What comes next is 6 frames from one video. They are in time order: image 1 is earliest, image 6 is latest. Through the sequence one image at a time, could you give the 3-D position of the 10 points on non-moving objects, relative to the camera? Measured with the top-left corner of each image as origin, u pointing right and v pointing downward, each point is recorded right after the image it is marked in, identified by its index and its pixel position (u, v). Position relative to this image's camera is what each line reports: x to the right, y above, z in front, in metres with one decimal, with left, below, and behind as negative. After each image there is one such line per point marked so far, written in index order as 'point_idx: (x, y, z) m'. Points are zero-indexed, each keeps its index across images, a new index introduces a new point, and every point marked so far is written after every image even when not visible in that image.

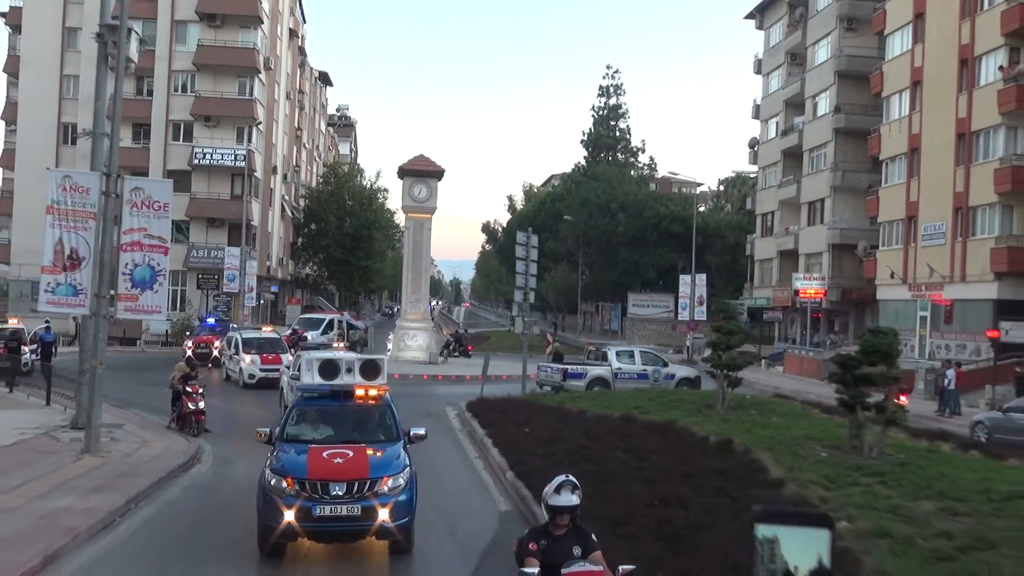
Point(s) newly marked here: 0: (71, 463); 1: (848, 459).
0: (-6.6, -2.6, +15.0) m
1: (+4.3, -2.2, +13.0) m
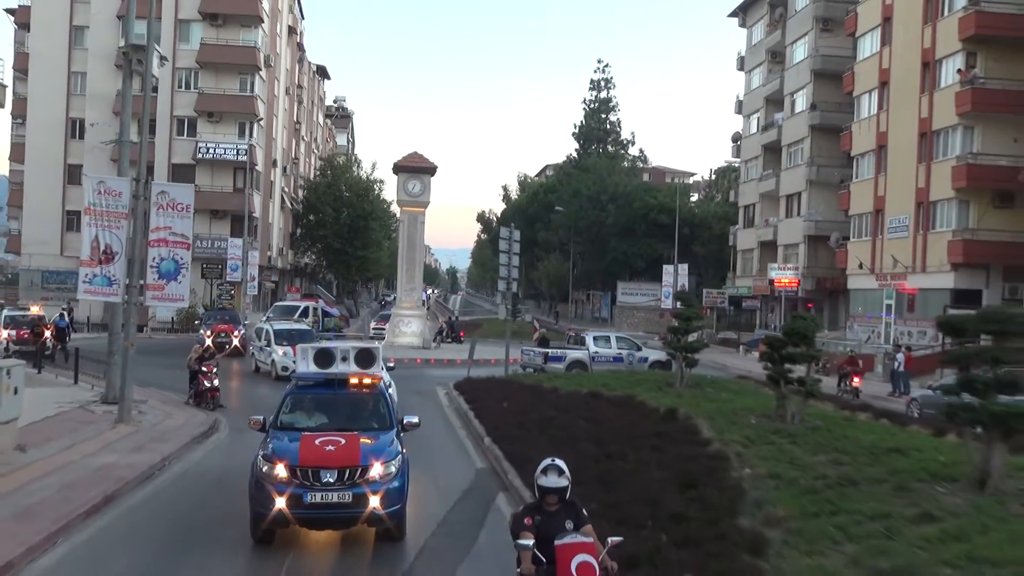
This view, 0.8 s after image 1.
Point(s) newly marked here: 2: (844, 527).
0: (-7.0, -2.4, +17.4) m
1: (+3.9, -2.1, +15.3) m
2: (+2.9, -2.1, +8.7) m
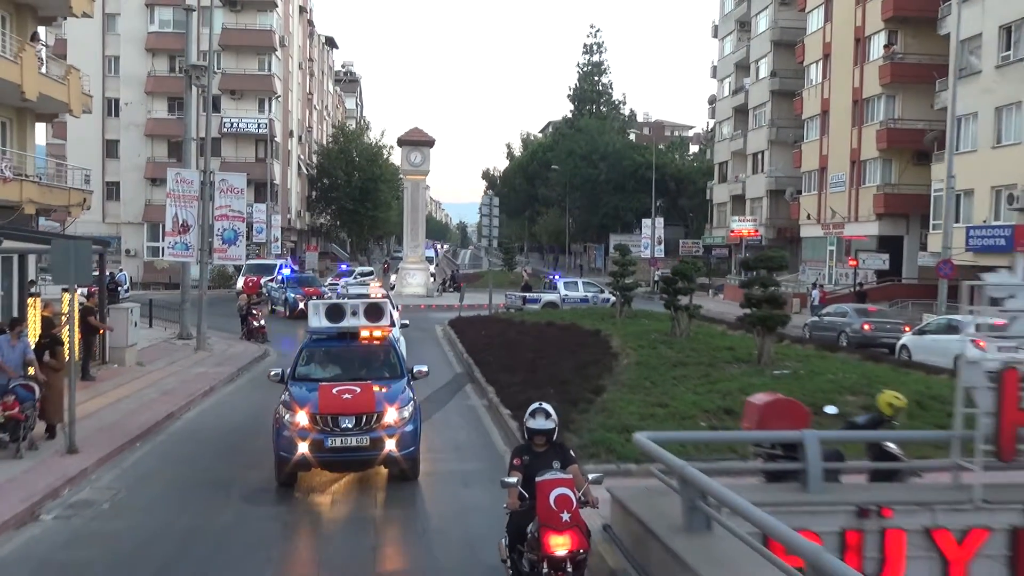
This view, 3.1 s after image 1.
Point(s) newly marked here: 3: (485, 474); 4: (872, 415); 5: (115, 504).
0: (-7.6, -1.6, +23.9) m
1: (+3.2, -1.1, +21.7) m
2: (+2.1, -1.5, +15.2) m
3: (-0.3, -2.2, +12.4) m
4: (+3.3, -1.2, +9.3) m
5: (-4.3, -2.3, +11.0) m
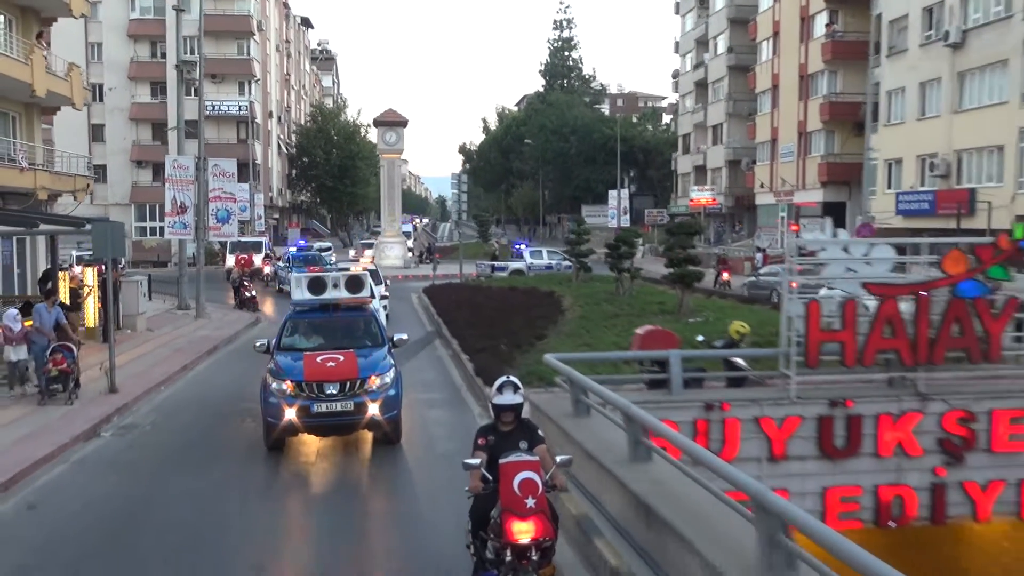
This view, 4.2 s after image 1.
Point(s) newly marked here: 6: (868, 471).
0: (-8.6, -0.9, +26.8) m
1: (+2.3, -0.2, +24.8) m
2: (+1.4, -0.8, +18.3) m
3: (-1.0, -1.7, +15.5) m
4: (+2.7, -0.6, +12.4) m
5: (-5.0, -1.9, +14.0) m
6: (+4.1, -2.1, +11.7) m
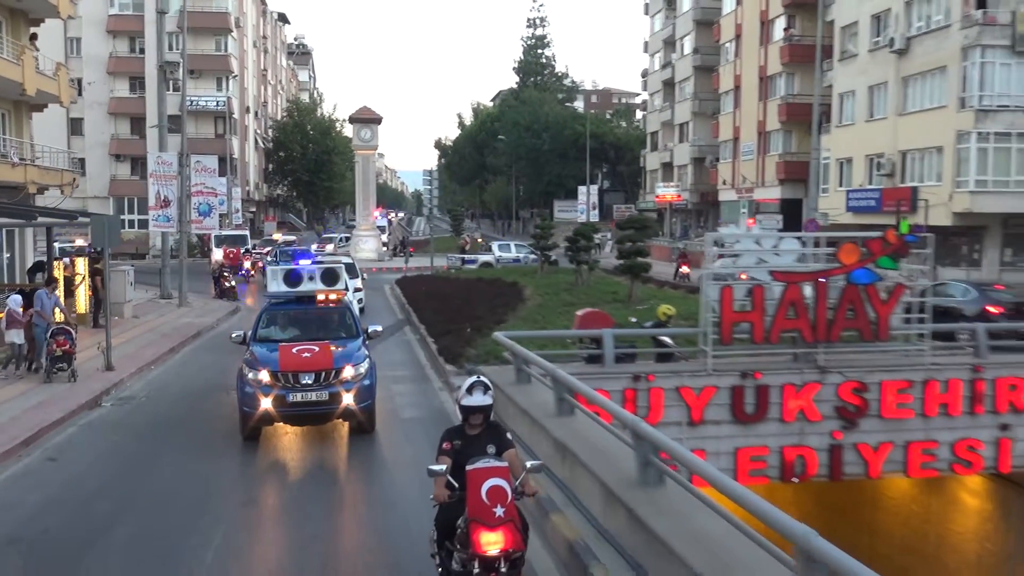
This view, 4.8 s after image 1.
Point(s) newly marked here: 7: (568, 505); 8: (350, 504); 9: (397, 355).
0: (-9.5, -0.6, +28.3) m
1: (+1.4, 0.0, +26.6) m
2: (+0.6, -0.6, +20.0) m
3: (-1.7, -1.5, +17.2) m
4: (+2.0, -0.5, +14.2) m
5: (-5.6, -1.7, +15.6) m
6: (+3.5, -2.0, +13.5) m
7: (+0.5, -1.8, +8.2) m
8: (-1.6, -2.1, +10.1) m
9: (-2.2, -1.3, +19.4) m
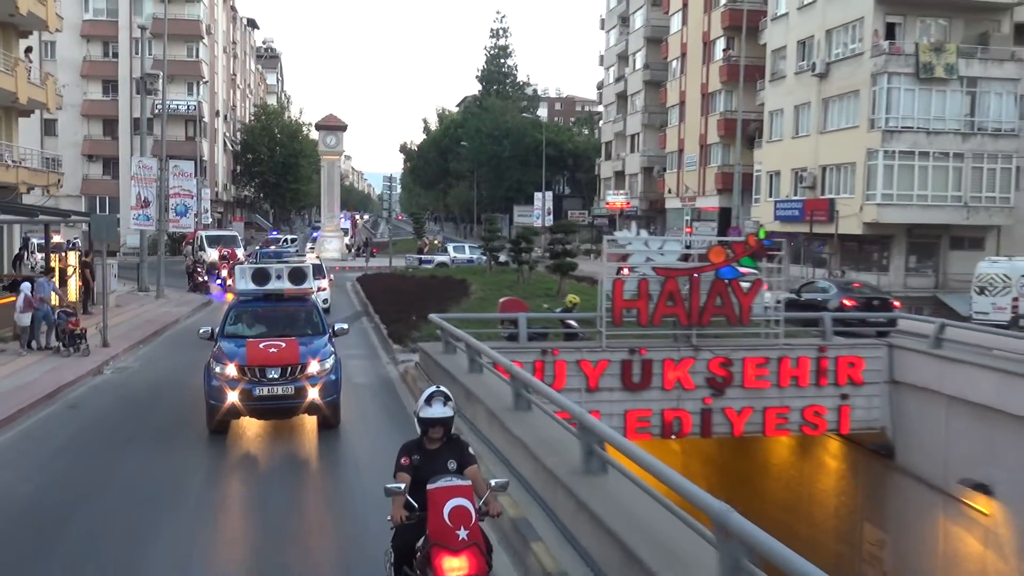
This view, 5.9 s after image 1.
0: (-11.1, -0.4, +31.1) m
1: (-0.1, +0.1, +29.7) m
2: (-0.7, -0.5, +23.1) m
3: (-2.9, -1.4, +20.2) m
4: (+0.9, -0.3, +17.3) m
5: (-6.8, -1.5, +18.5) m
6: (+2.4, -1.8, +16.6) m
7: (-0.5, -1.6, +11.3) m
8: (-2.6, -1.9, +13.1) m
9: (-3.5, -1.2, +22.4) m
